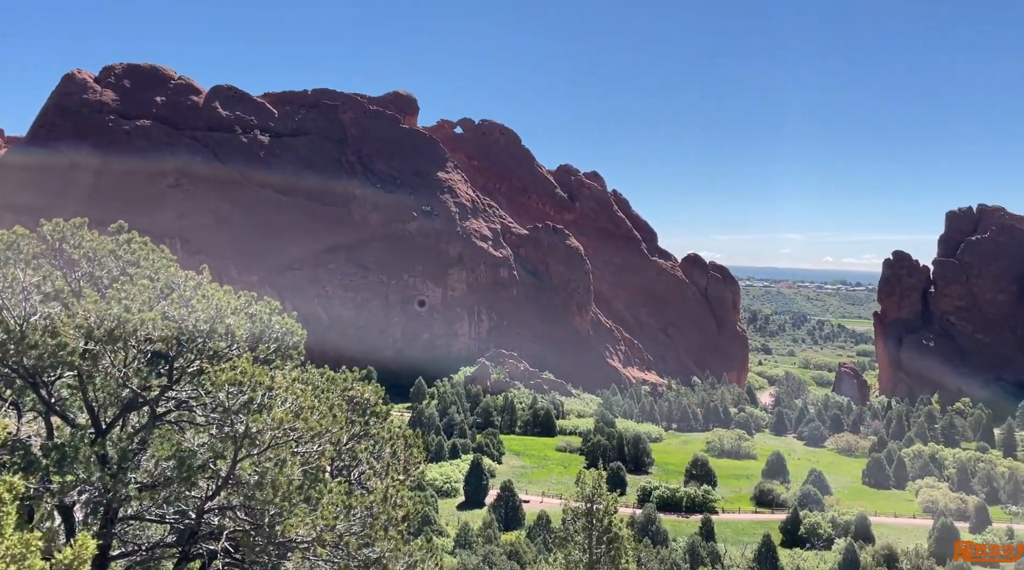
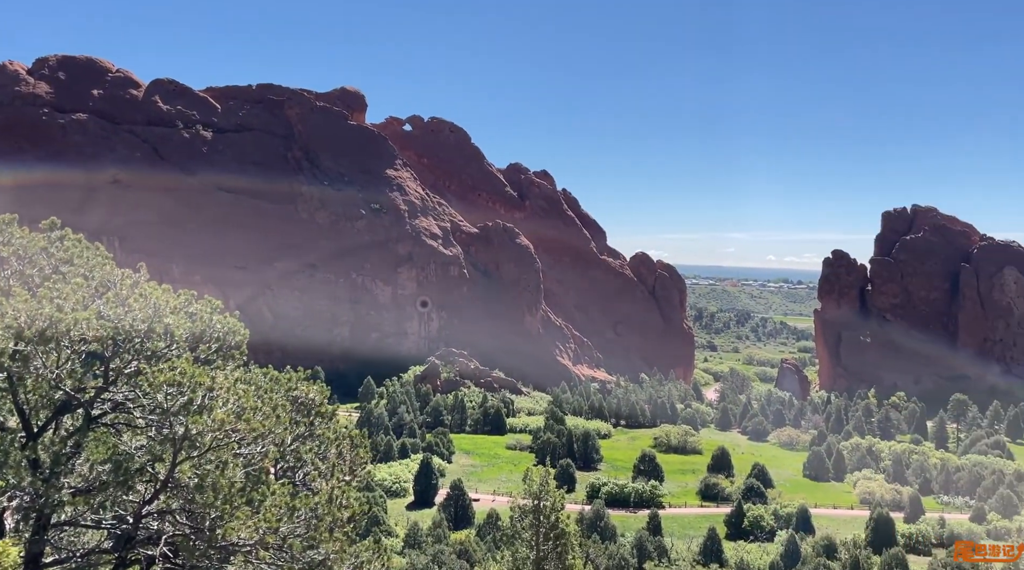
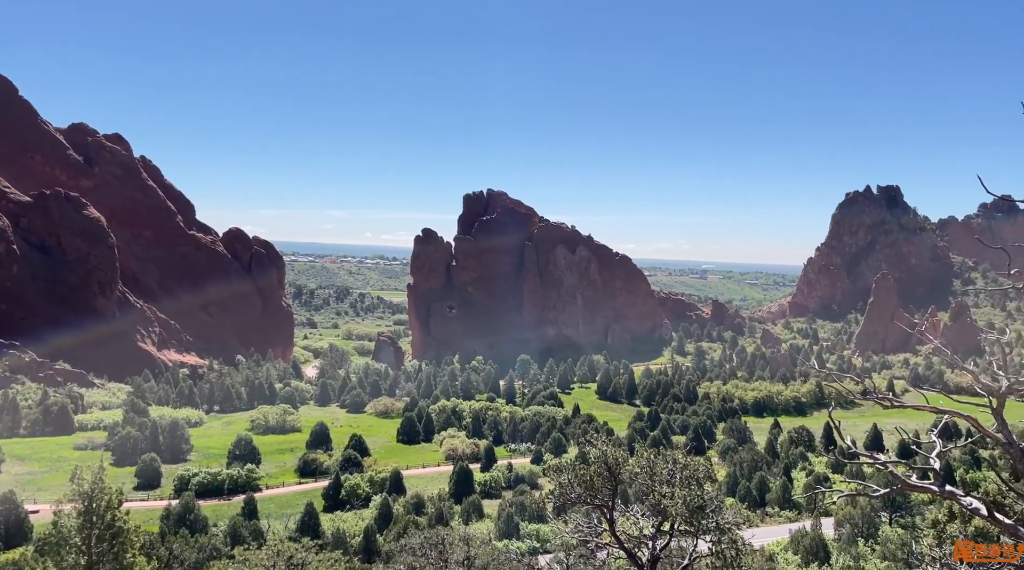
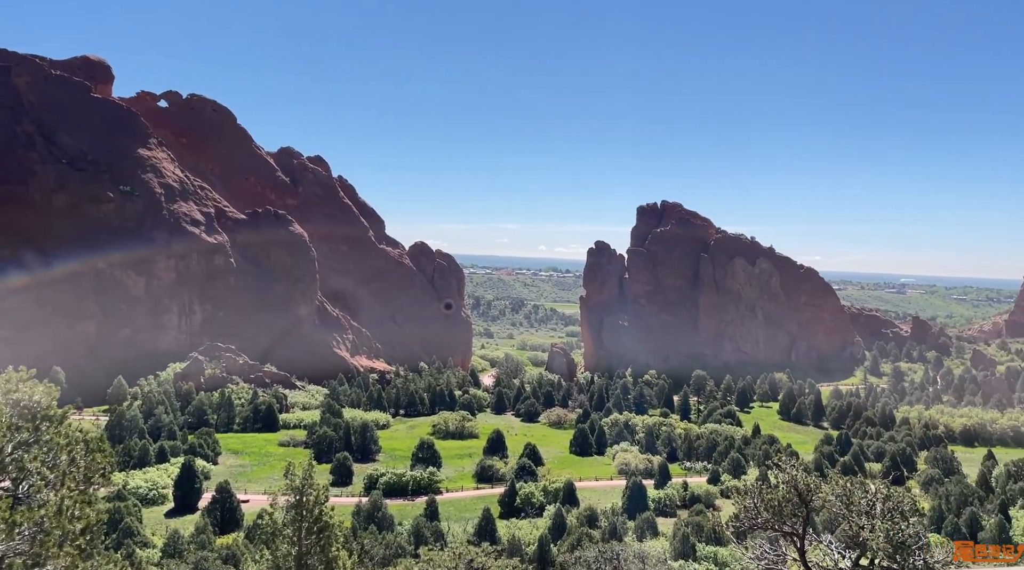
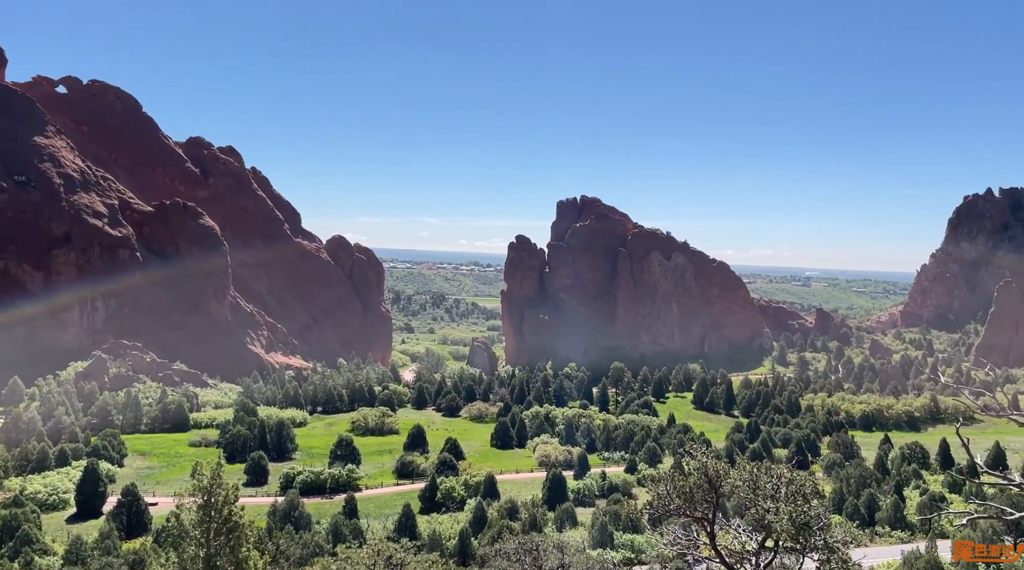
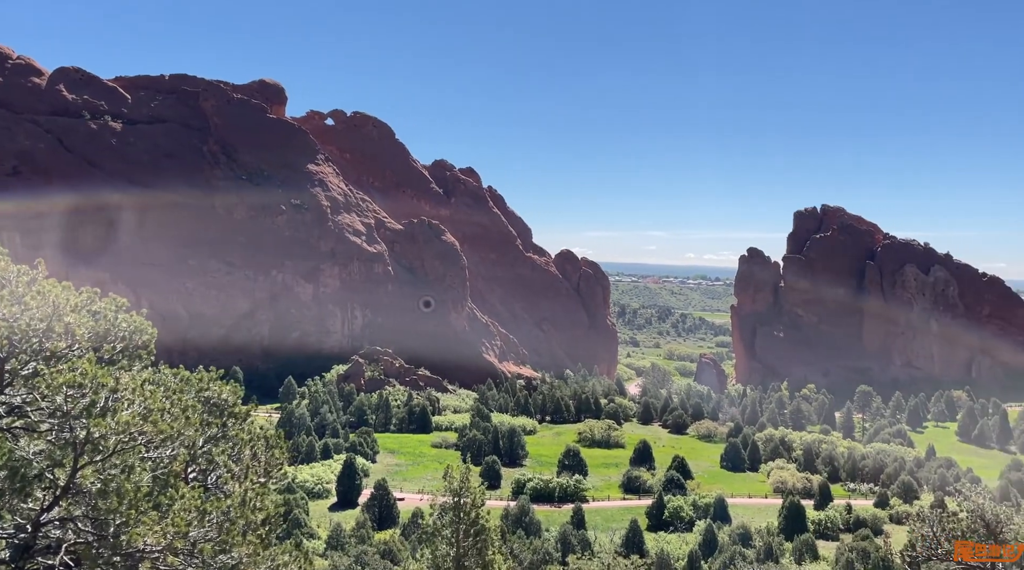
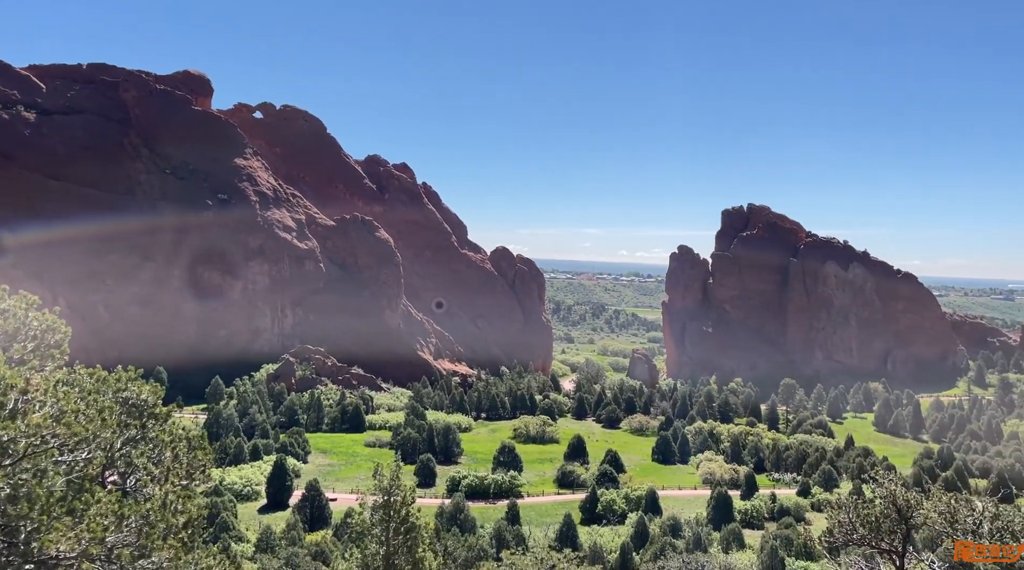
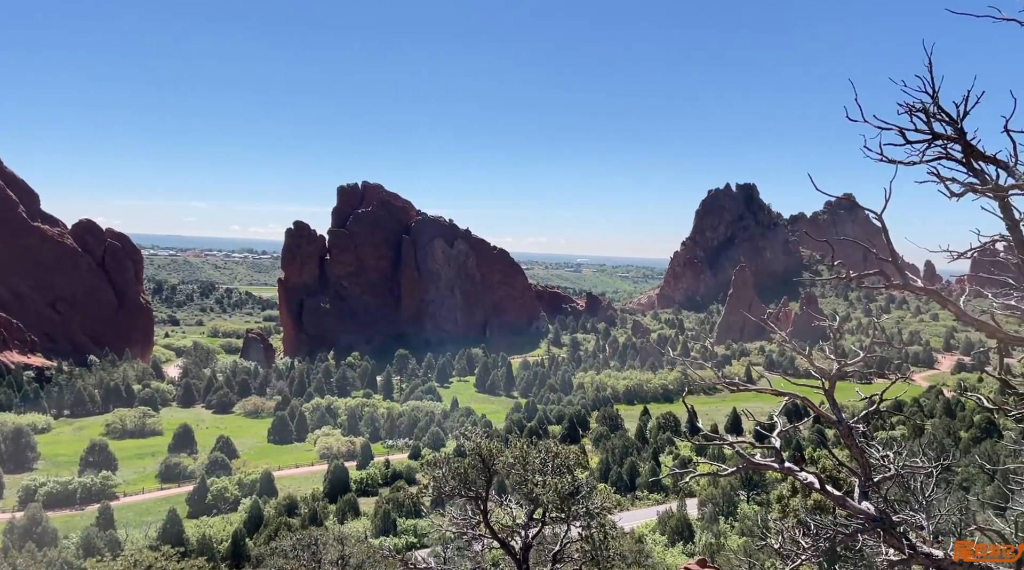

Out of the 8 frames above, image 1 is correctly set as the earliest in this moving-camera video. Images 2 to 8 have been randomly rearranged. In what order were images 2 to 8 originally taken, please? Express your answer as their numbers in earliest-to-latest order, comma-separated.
2, 6, 7, 4, 5, 3, 8
